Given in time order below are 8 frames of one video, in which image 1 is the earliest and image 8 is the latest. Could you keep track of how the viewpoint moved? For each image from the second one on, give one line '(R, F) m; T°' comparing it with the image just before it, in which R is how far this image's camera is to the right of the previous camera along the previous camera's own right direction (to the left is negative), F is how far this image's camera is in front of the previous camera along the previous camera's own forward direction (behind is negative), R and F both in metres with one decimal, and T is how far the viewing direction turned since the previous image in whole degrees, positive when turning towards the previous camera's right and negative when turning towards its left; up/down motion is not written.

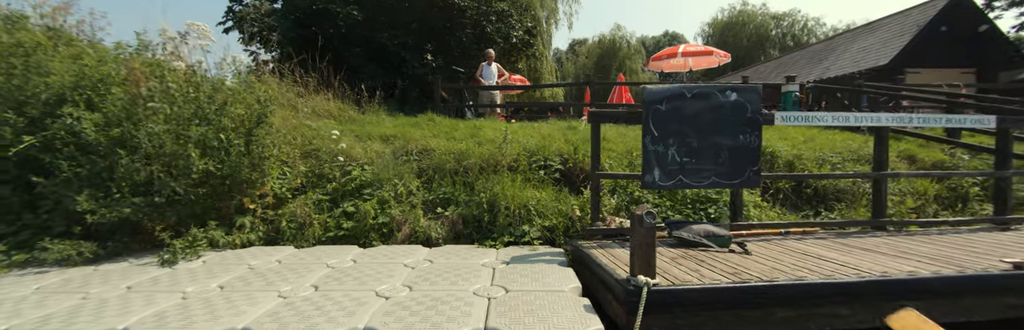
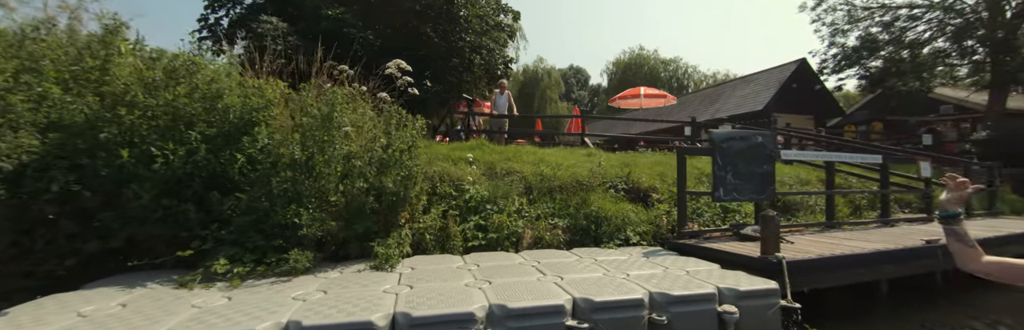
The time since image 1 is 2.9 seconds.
(-2.7, -0.7) m; +14°
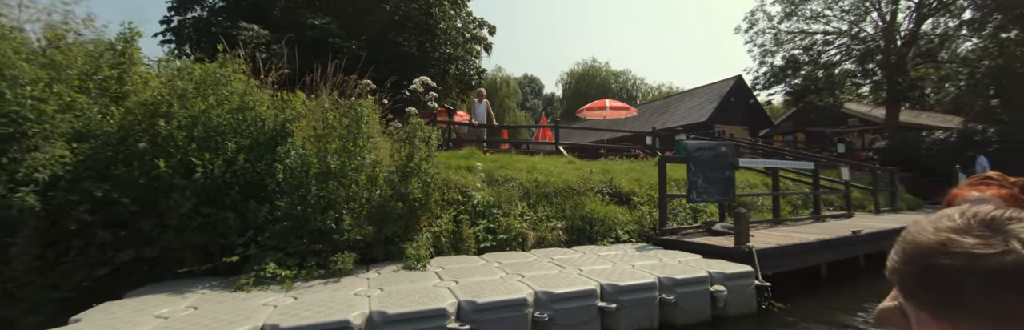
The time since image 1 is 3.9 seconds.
(-0.8, -0.5) m; +7°
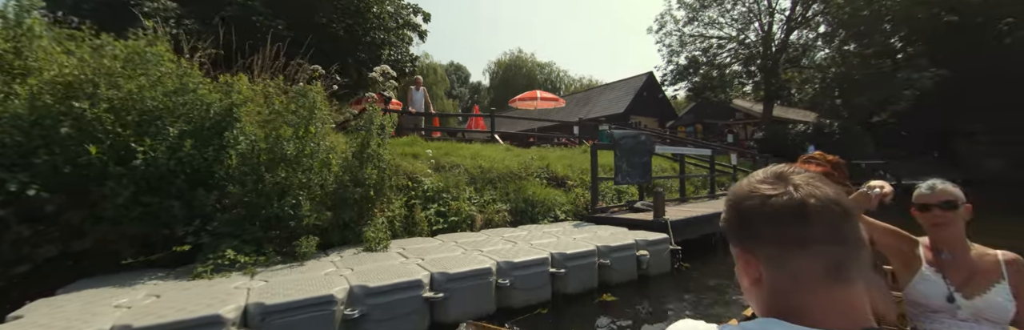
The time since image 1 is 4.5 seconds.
(-0.4, -0.4) m; +11°
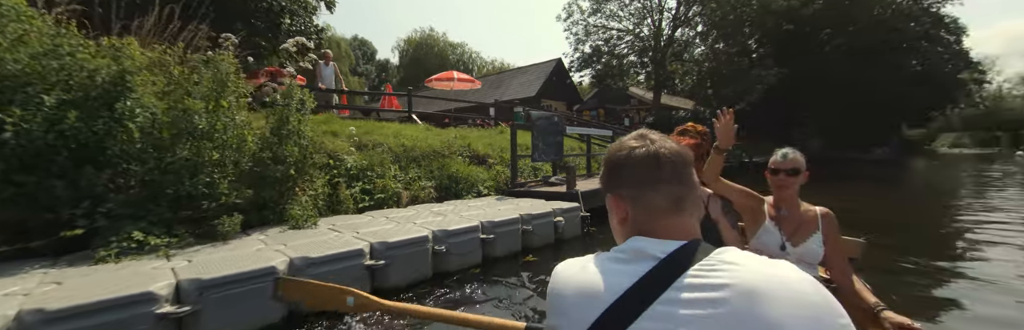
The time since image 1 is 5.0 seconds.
(-0.2, -0.3) m; +13°
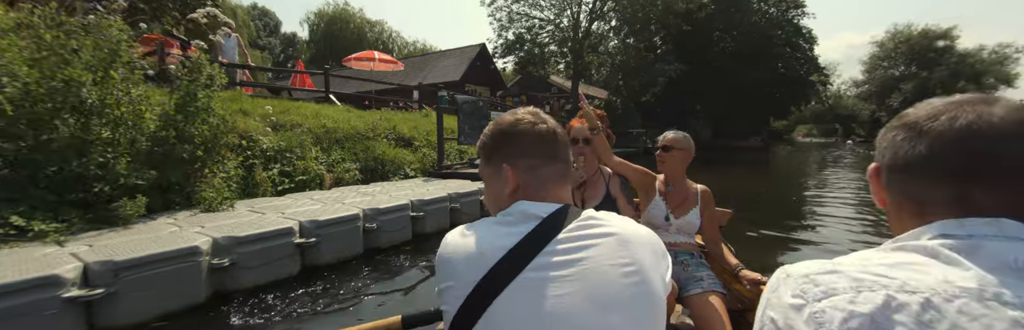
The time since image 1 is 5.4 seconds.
(-0.1, -0.3) m; +11°
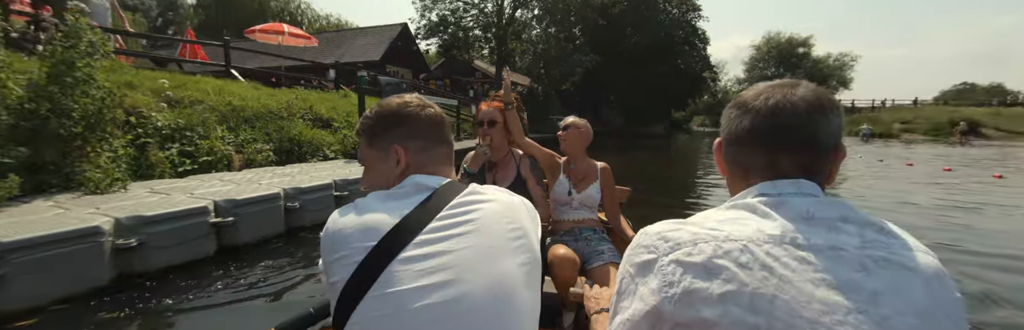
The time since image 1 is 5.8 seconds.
(0.0, -0.3) m; +11°
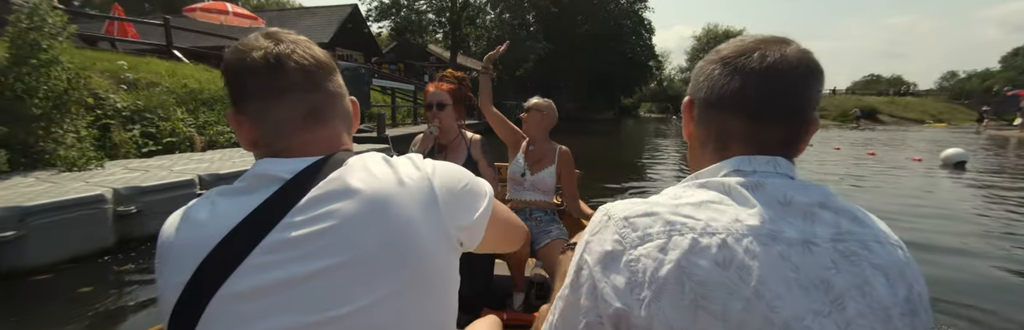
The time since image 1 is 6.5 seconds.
(0.0, -0.7) m; +7°
